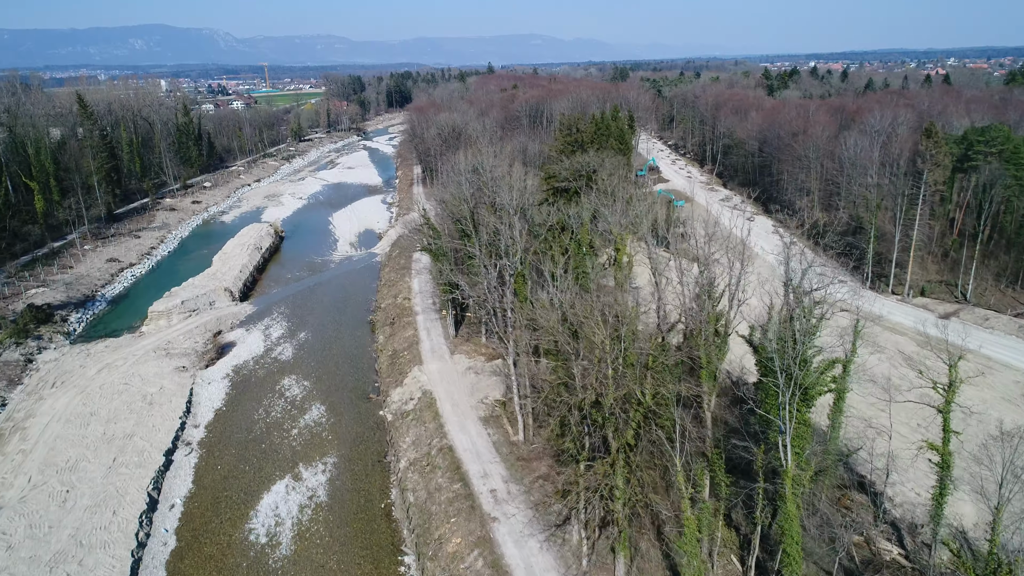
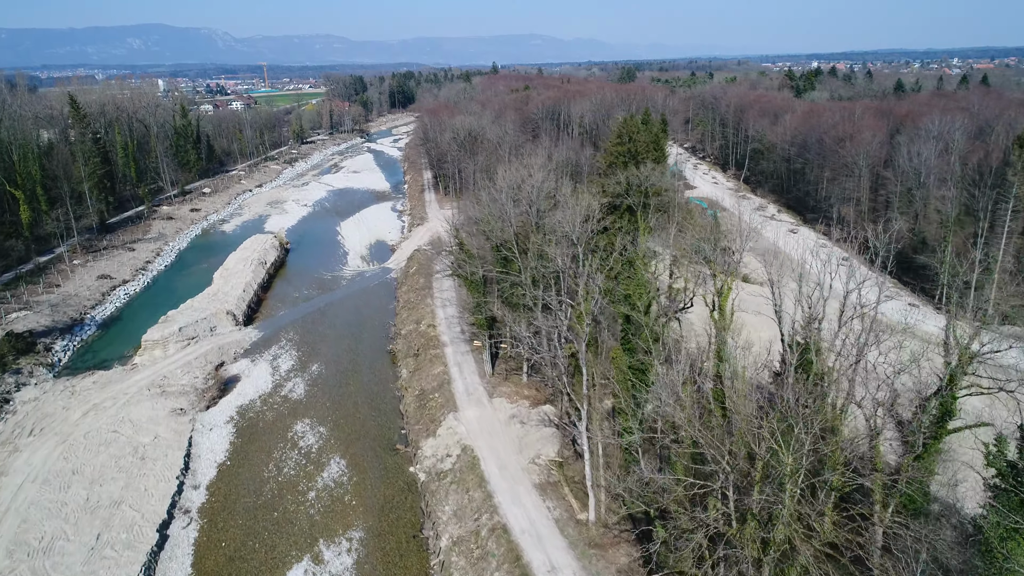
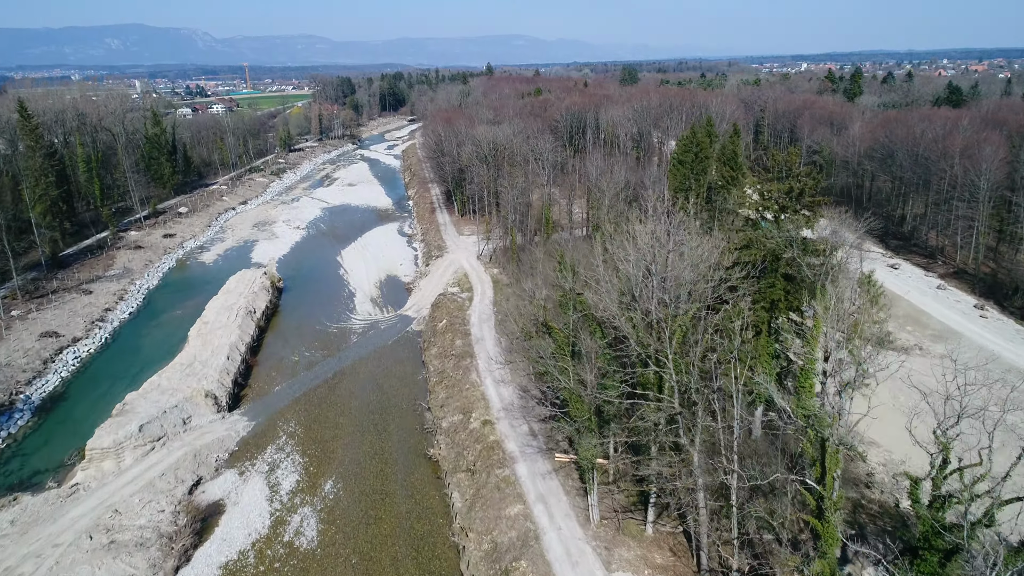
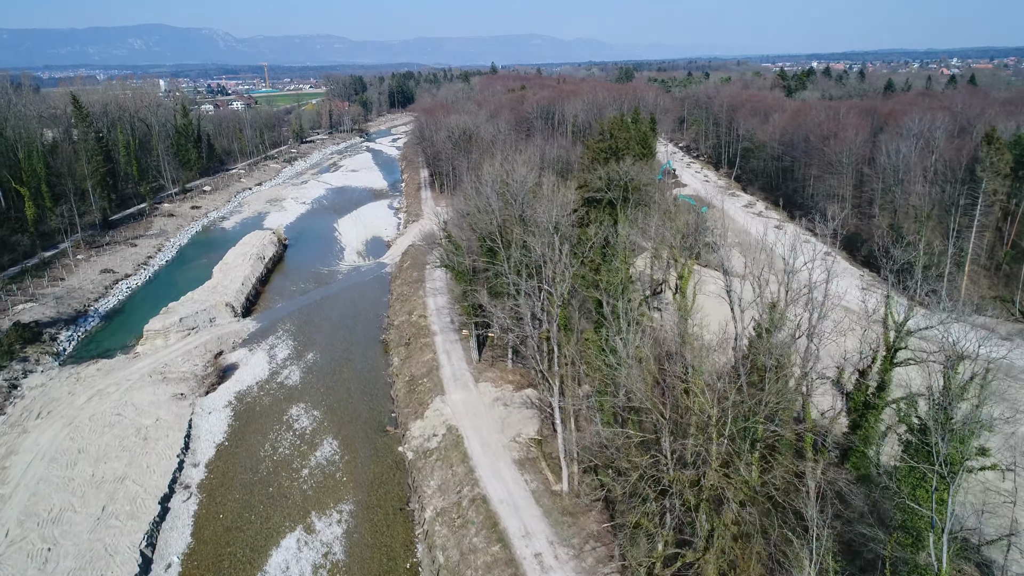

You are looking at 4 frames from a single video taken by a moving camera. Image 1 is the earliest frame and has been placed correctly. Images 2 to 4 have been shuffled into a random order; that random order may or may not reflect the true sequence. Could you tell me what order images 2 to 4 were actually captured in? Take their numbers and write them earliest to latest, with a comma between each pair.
4, 2, 3
